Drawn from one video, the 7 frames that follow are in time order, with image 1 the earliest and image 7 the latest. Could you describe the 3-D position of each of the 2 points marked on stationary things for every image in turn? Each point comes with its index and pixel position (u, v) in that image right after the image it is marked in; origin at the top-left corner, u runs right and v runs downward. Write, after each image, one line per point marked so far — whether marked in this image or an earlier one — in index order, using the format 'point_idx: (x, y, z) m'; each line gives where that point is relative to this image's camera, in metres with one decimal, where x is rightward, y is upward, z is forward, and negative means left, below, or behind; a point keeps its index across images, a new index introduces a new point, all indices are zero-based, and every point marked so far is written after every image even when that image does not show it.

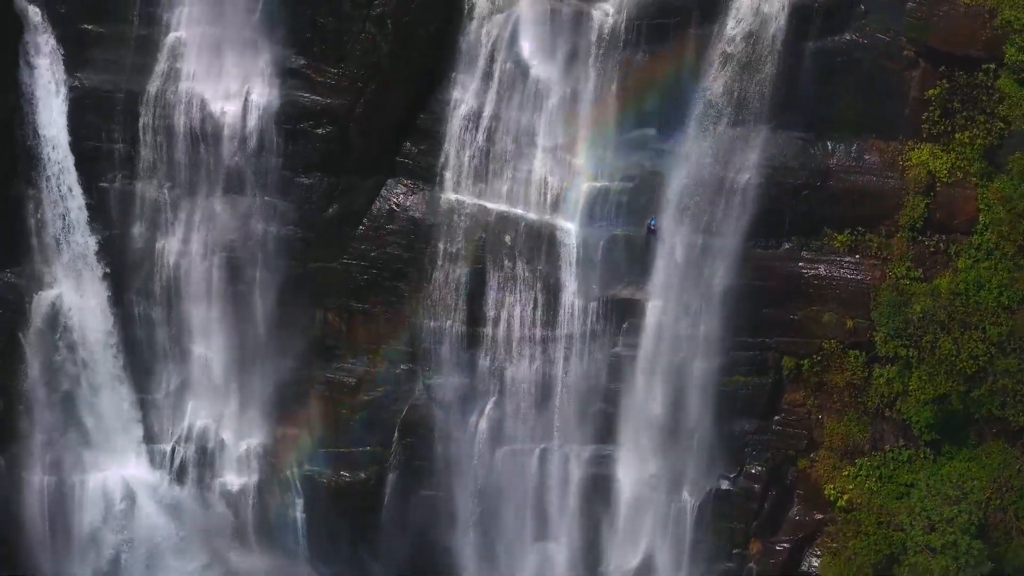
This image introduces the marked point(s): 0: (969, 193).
0: (+7.2, +1.5, +13.1) m
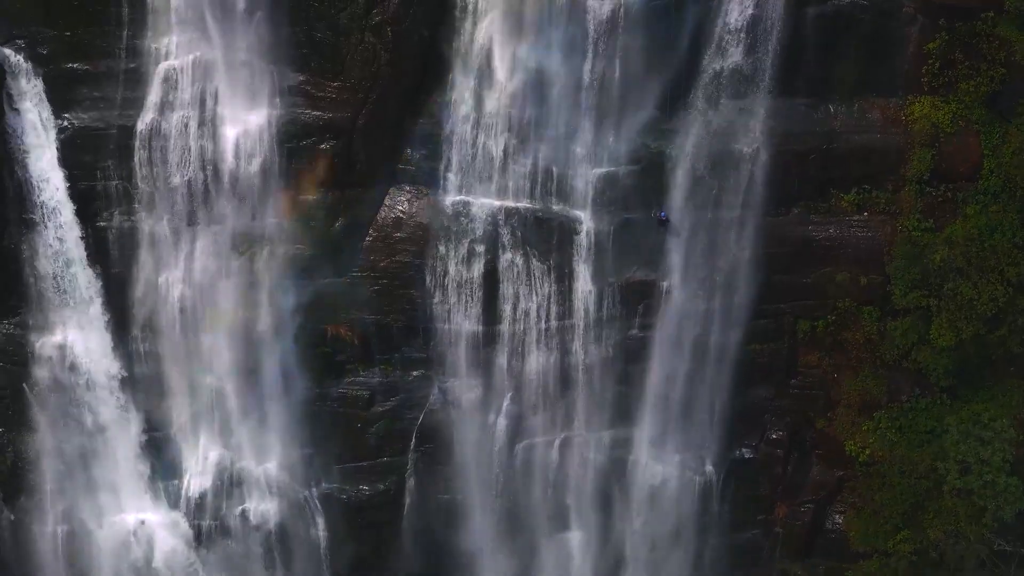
0: (+7.2, +2.3, +13.1) m
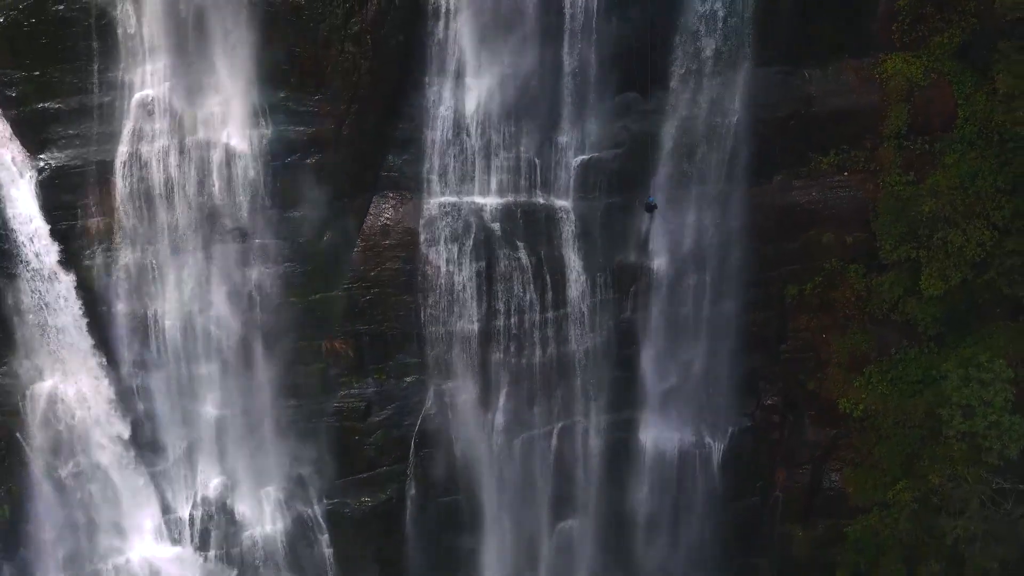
0: (+6.9, +3.1, +13.4) m
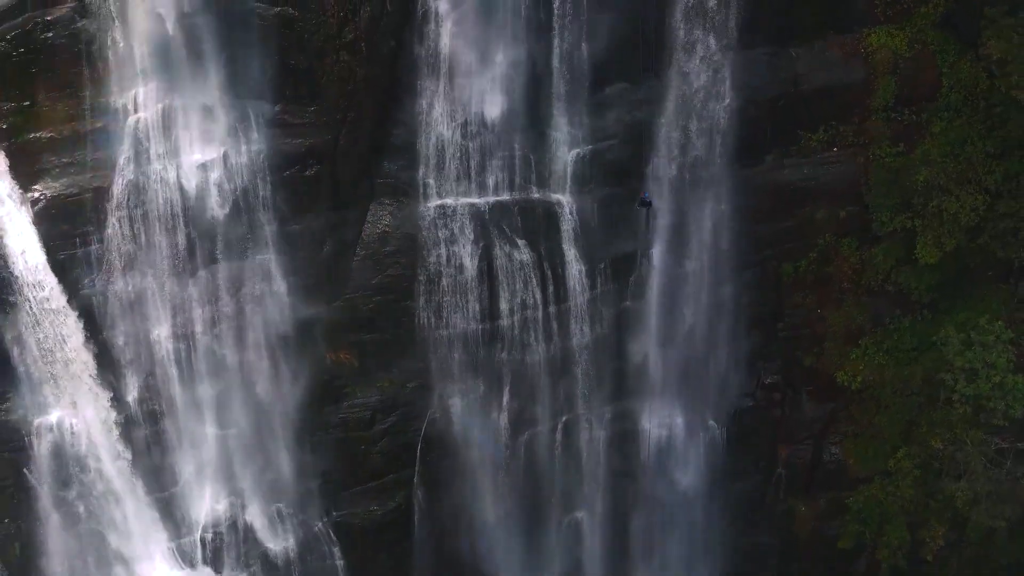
0: (+6.7, +3.7, +13.7) m
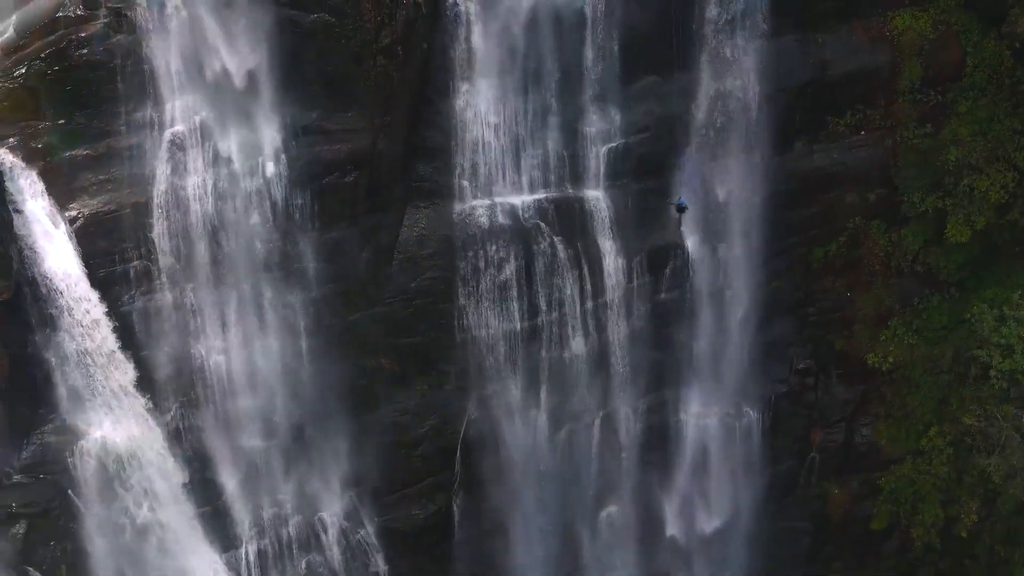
0: (+7.1, +4.0, +13.7) m
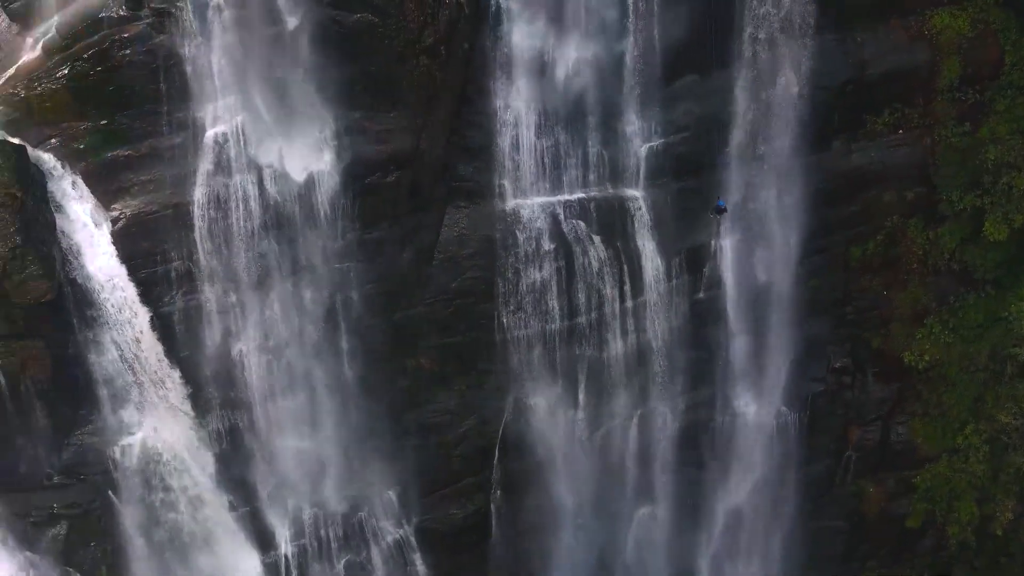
0: (+7.7, +4.1, +13.6) m
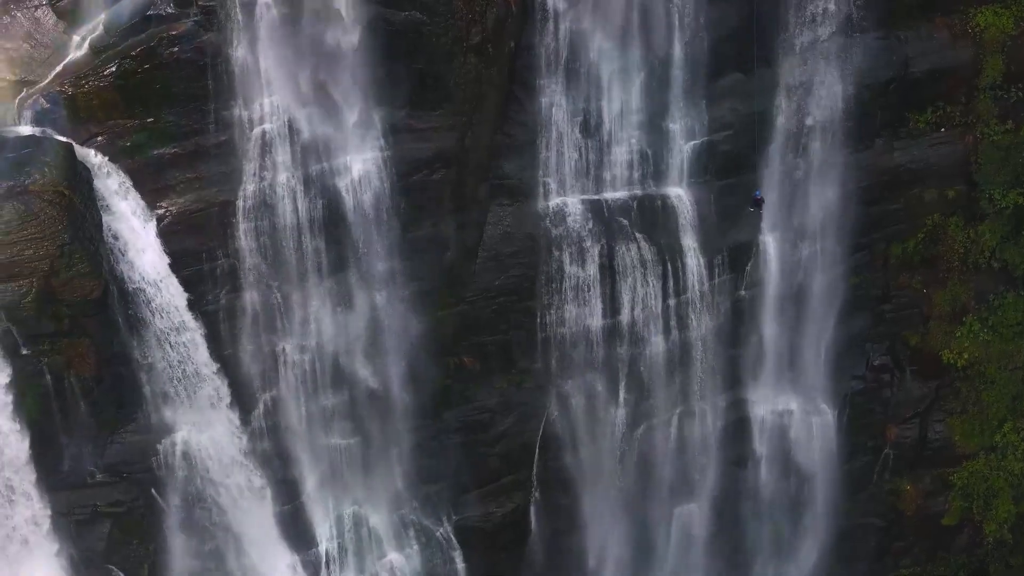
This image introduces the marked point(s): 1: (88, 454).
0: (+8.4, +4.1, +13.5) m
1: (-6.6, -2.6, +13.2) m
